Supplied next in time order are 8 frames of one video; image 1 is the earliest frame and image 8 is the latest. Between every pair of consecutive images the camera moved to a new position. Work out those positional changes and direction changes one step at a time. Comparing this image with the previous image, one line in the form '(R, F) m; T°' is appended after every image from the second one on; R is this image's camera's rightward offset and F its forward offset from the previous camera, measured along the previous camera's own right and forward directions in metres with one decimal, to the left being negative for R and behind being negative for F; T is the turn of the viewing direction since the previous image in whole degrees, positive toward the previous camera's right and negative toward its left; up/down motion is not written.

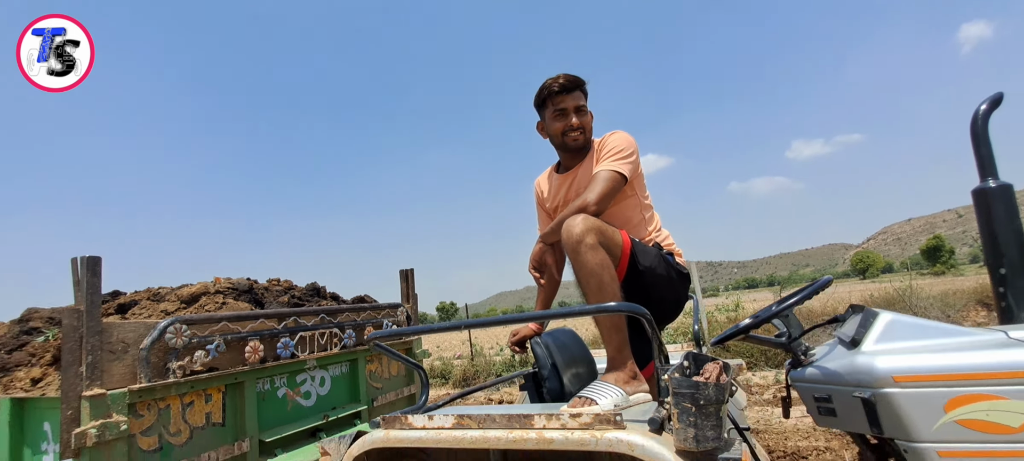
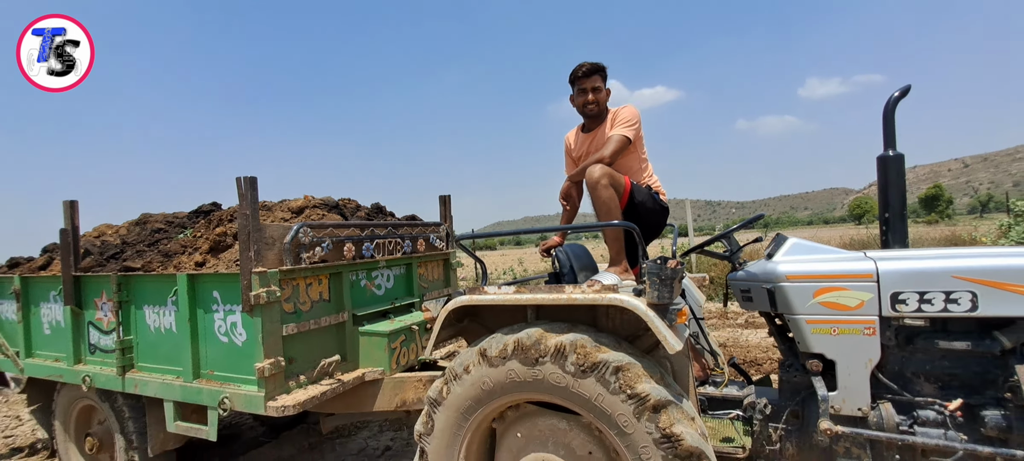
(-0.2, -0.8) m; 0°
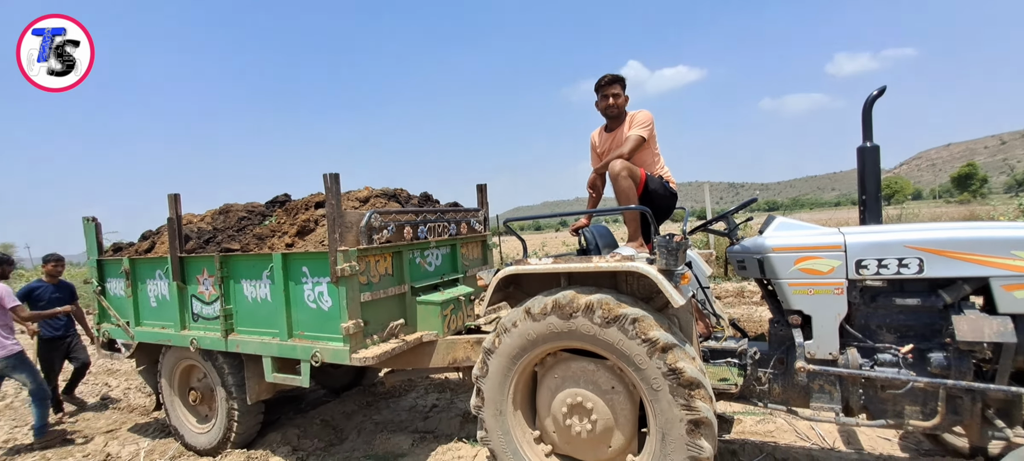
(-0.1, -0.6) m; -2°
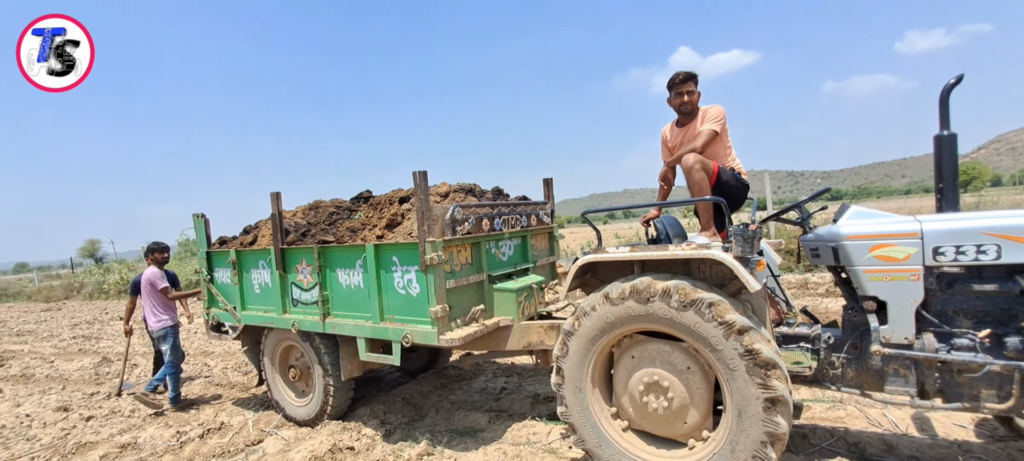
(-0.2, -0.3) m; -5°
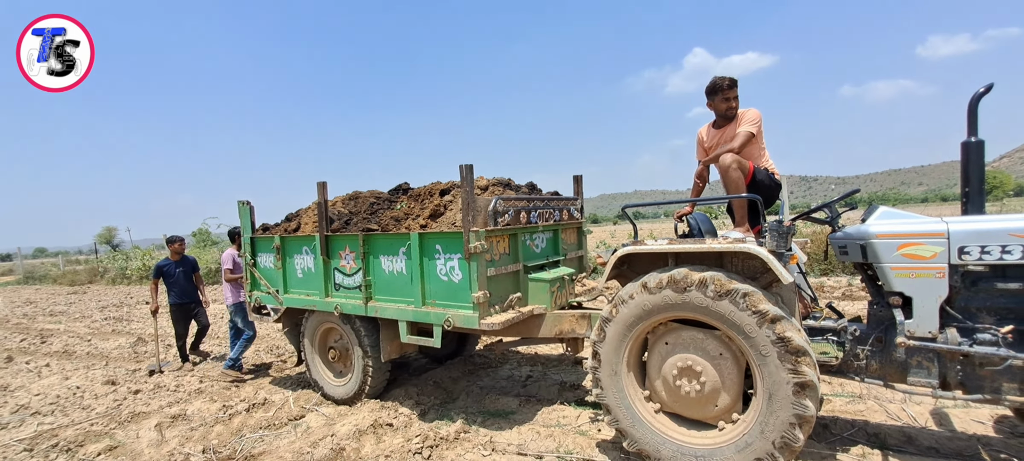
(-0.2, -0.2) m; -1°
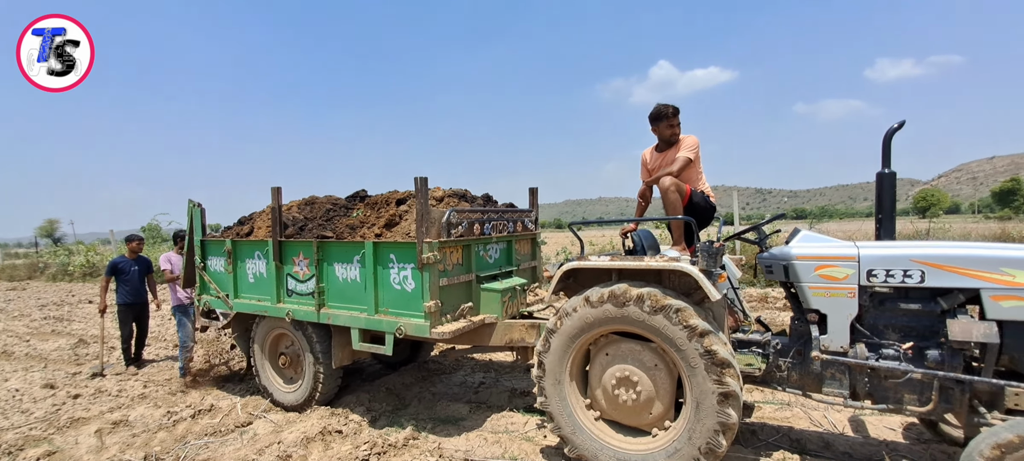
(+0.1, -0.1) m; +4°
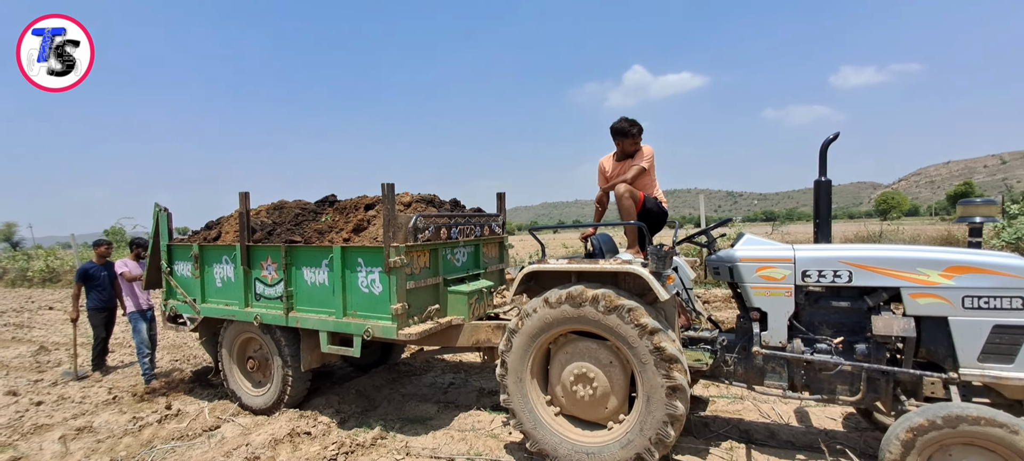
(+0.1, -0.2) m; +3°
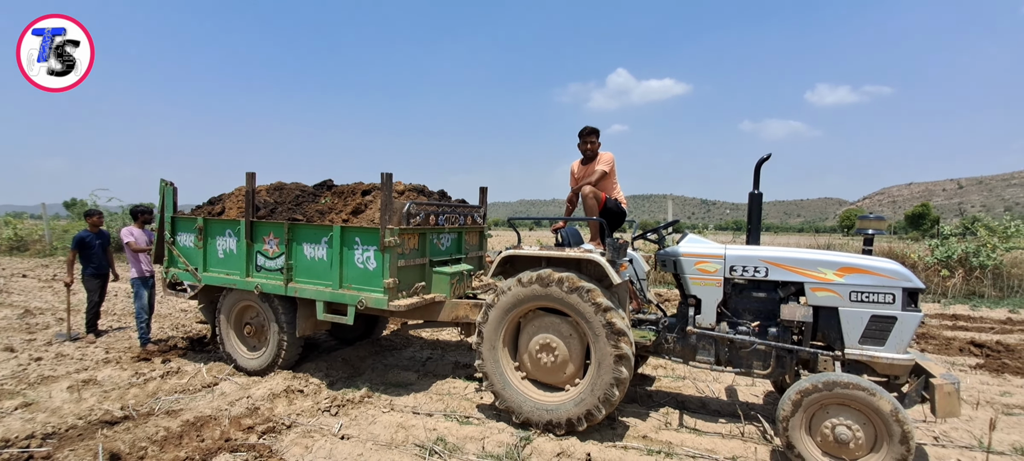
(-0.1, -0.6) m; +3°
